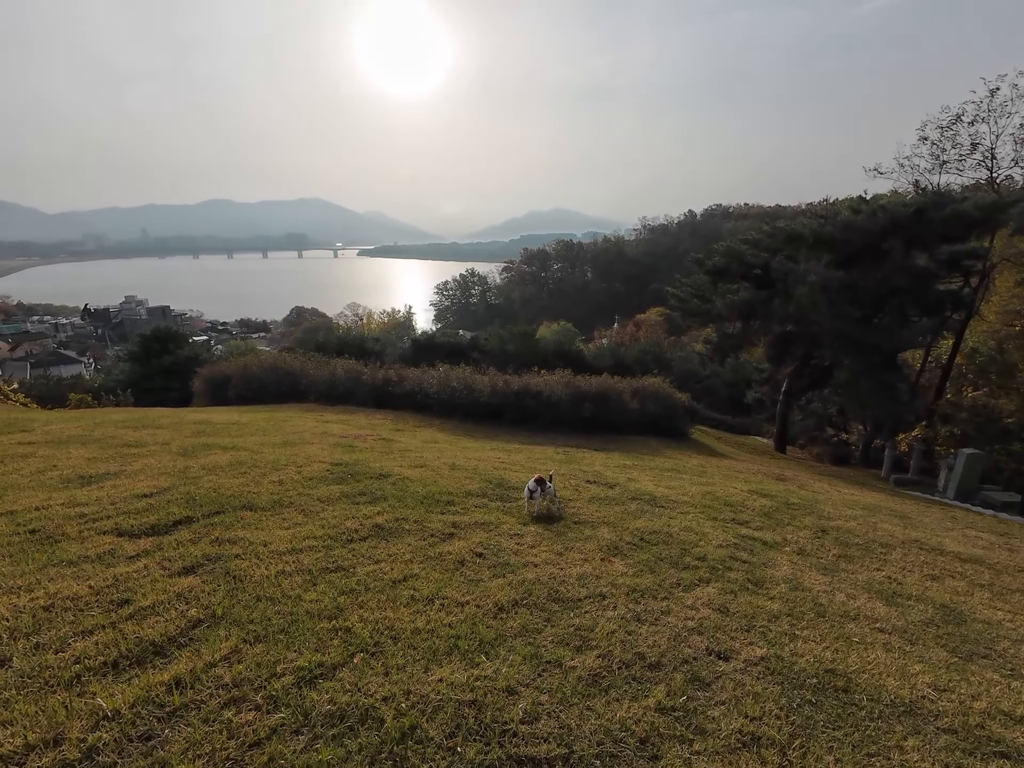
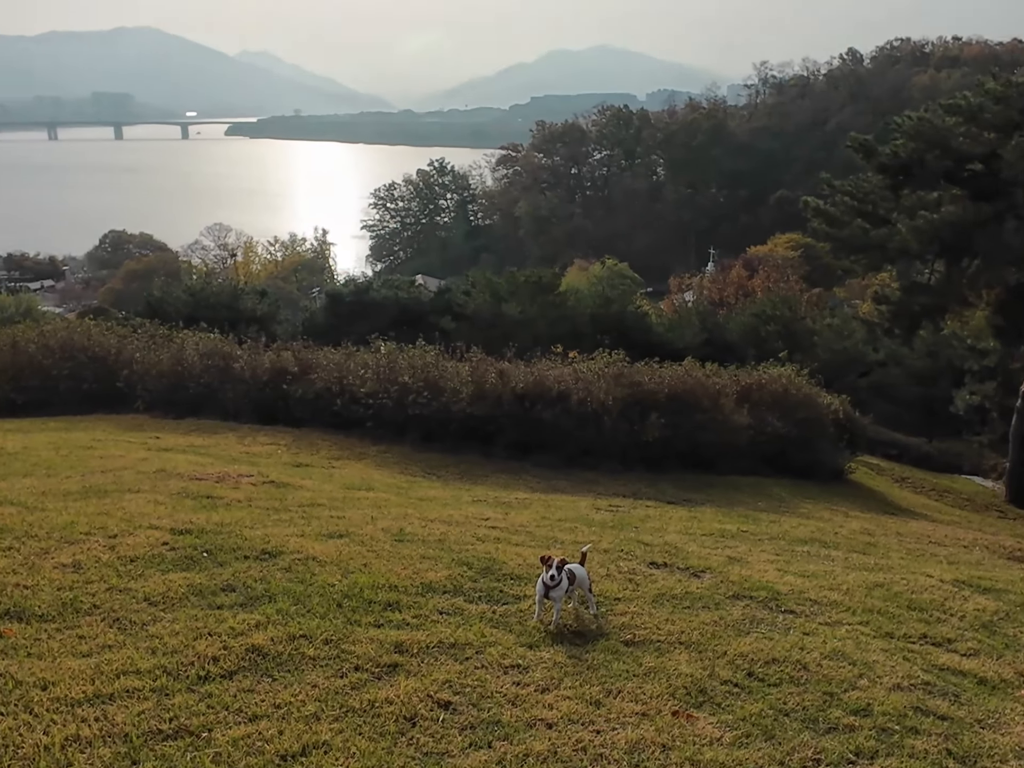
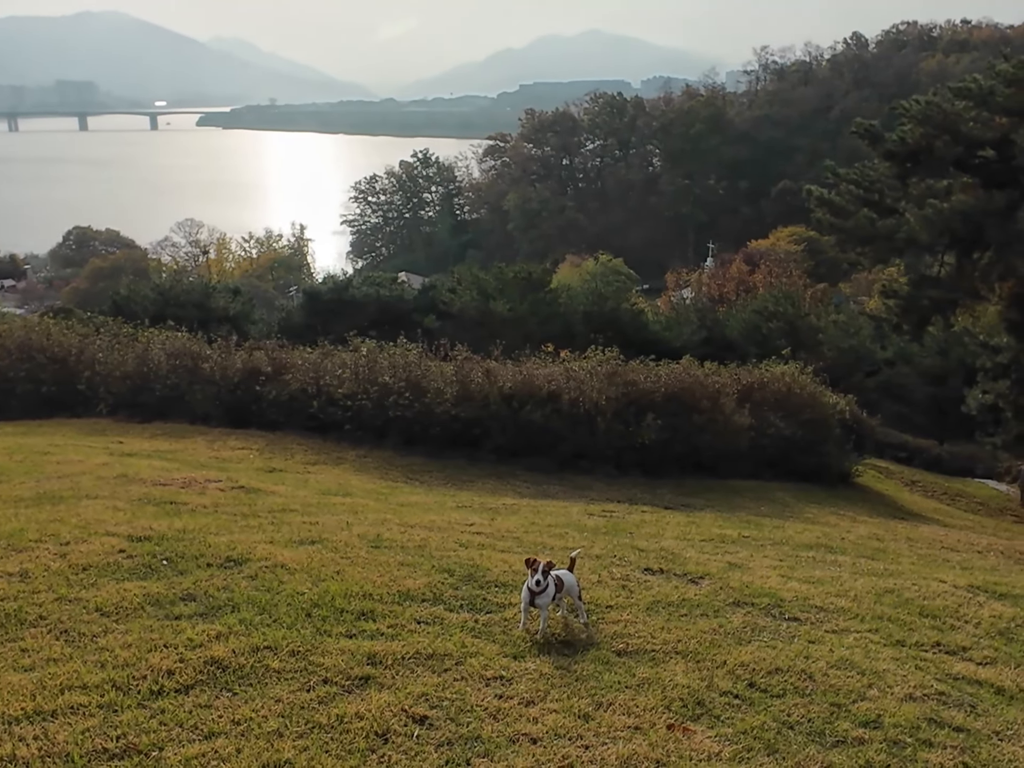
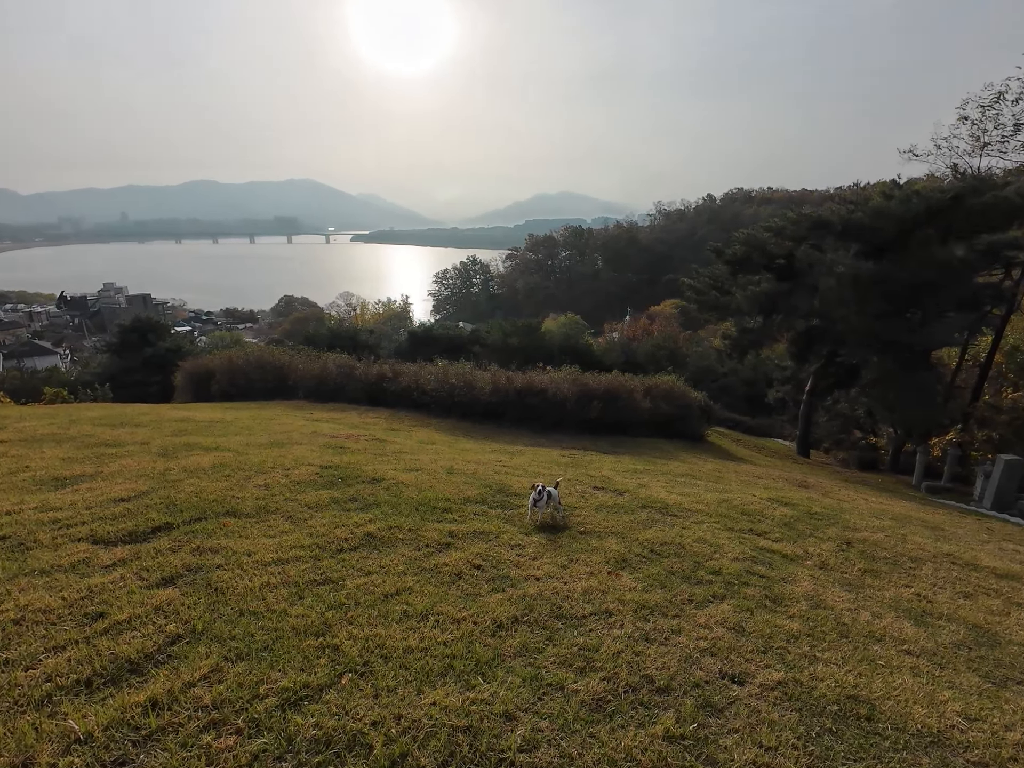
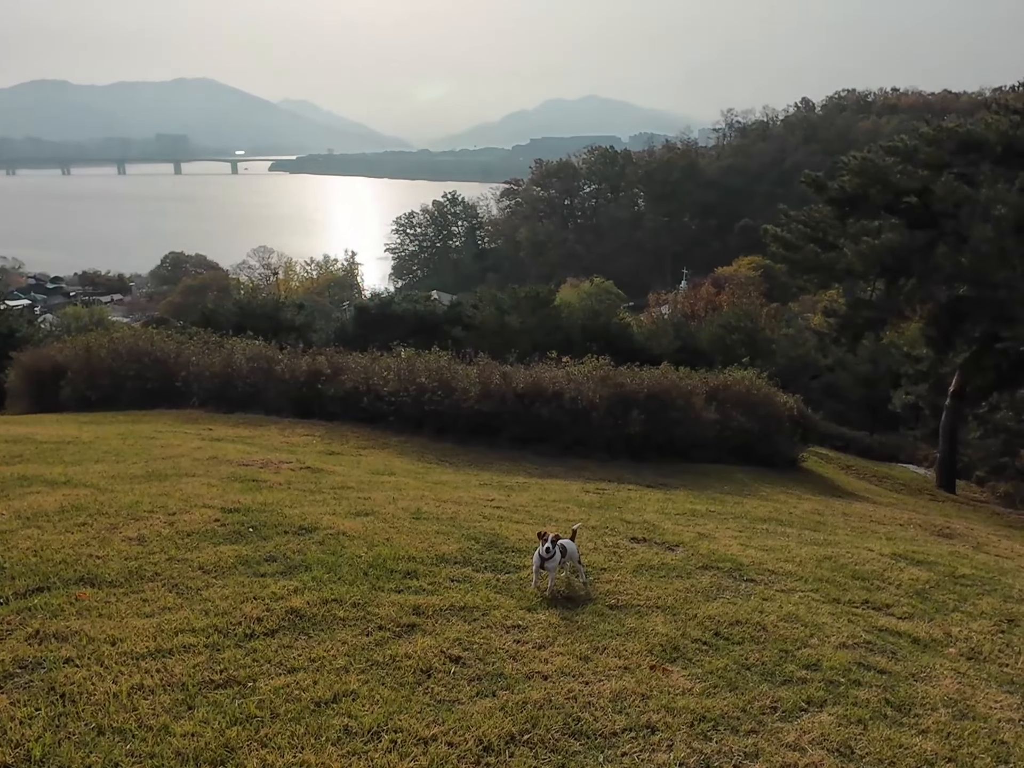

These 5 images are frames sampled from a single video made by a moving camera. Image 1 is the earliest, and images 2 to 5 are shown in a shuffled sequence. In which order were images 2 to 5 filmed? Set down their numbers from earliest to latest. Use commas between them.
4, 5, 2, 3
